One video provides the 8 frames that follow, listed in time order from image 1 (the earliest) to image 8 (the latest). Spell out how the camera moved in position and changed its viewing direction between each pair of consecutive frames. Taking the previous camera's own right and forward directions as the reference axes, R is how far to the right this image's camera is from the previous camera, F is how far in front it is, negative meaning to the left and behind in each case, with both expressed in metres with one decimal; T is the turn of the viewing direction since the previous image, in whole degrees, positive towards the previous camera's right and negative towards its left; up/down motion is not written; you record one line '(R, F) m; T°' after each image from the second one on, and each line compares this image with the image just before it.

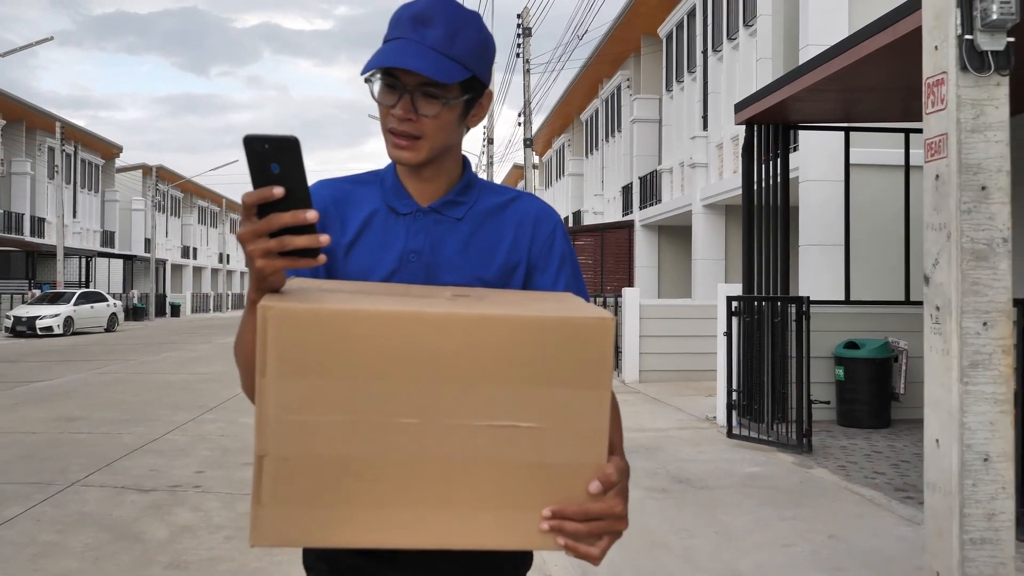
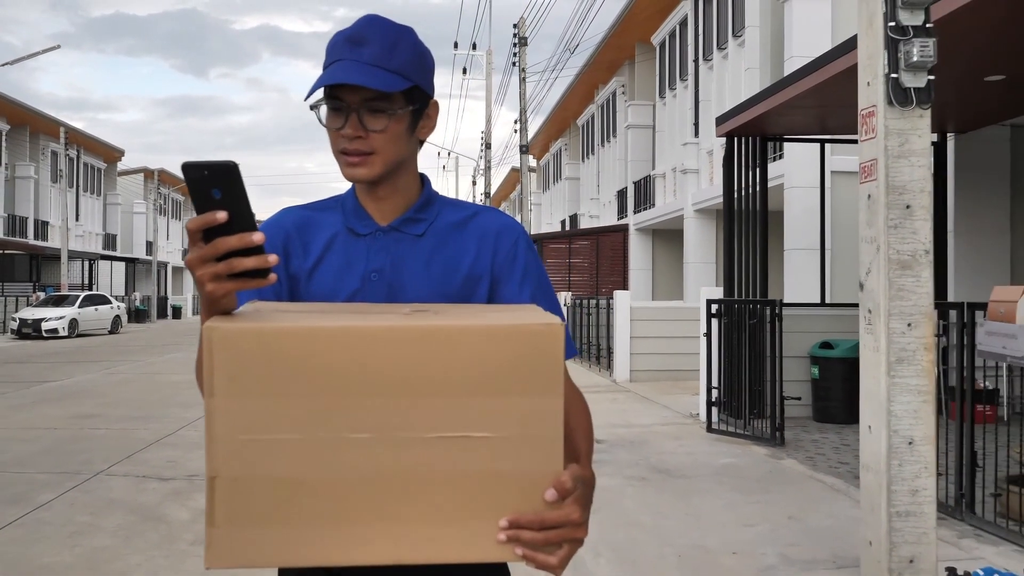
(+0.1, -0.5) m; 0°
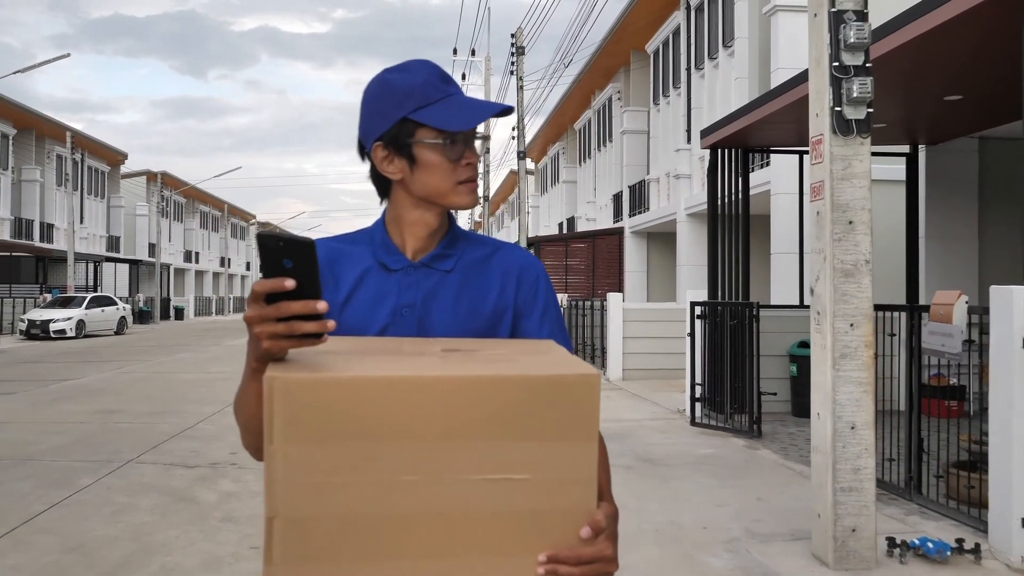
(0.0, -0.6) m; 0°
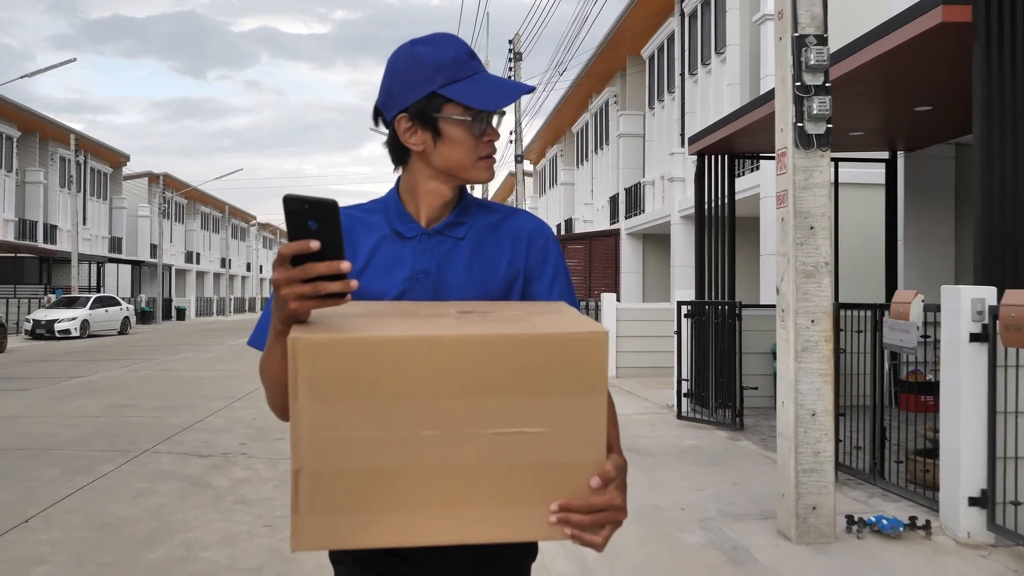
(+0.1, -0.4) m; 0°
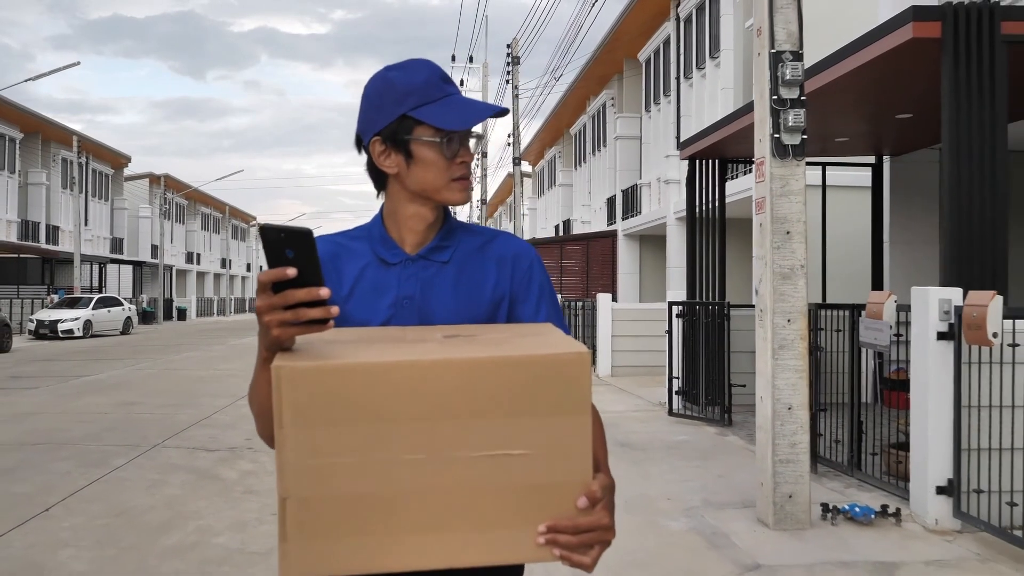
(0.0, -0.3) m; 0°
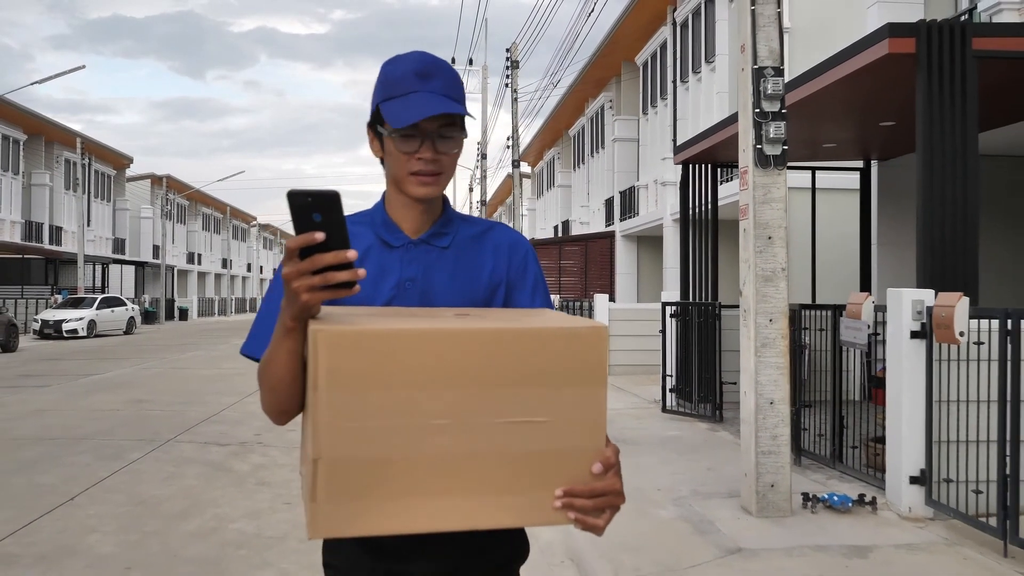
(0.0, -0.3) m; 0°
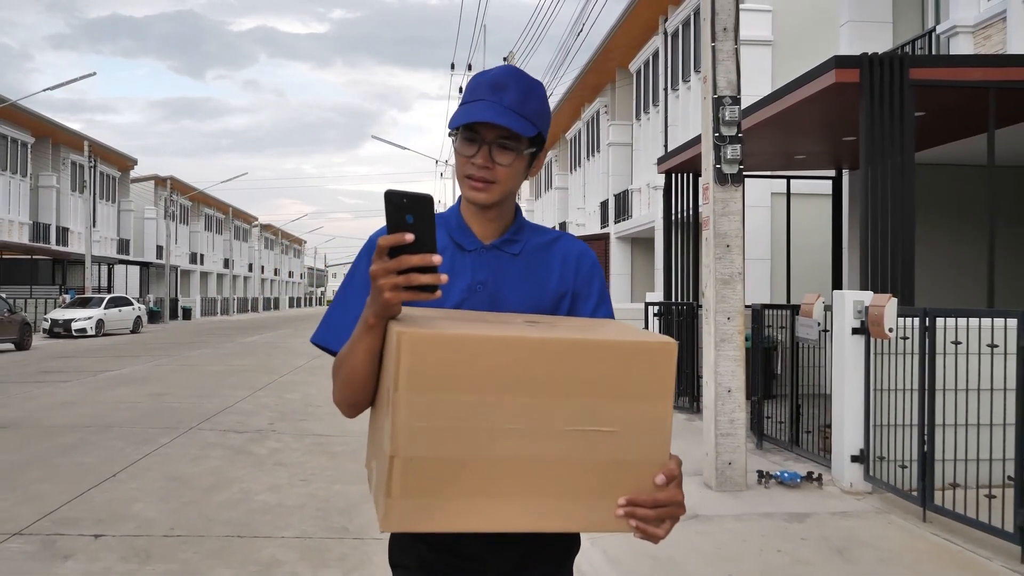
(+0.1, -0.7) m; 0°
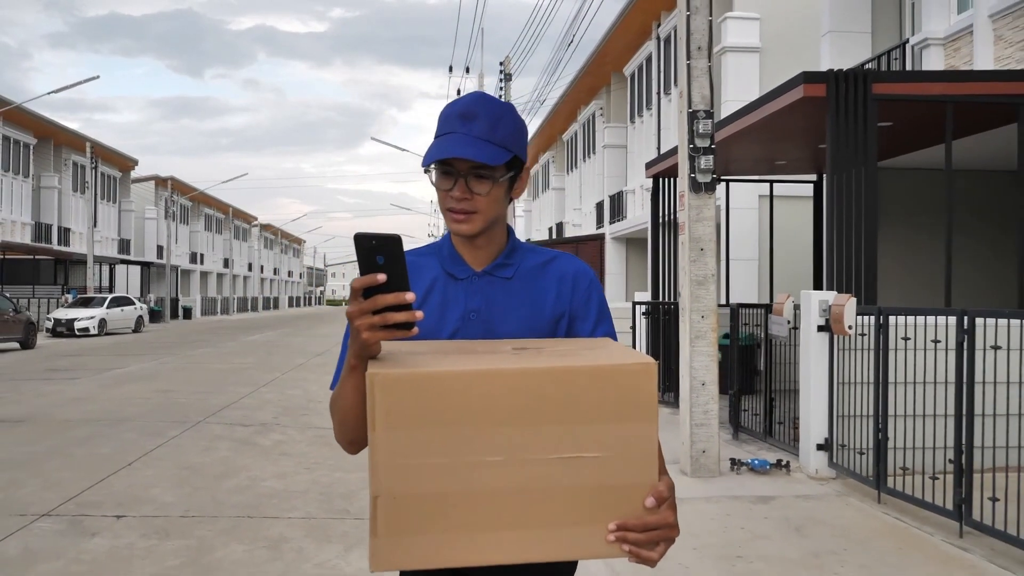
(+0.1, -0.5) m; 0°
